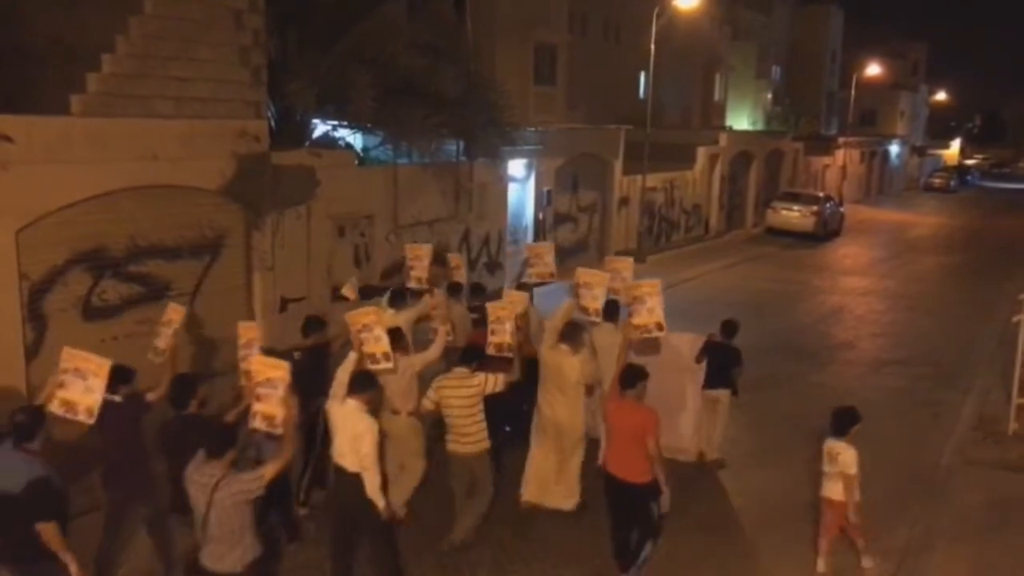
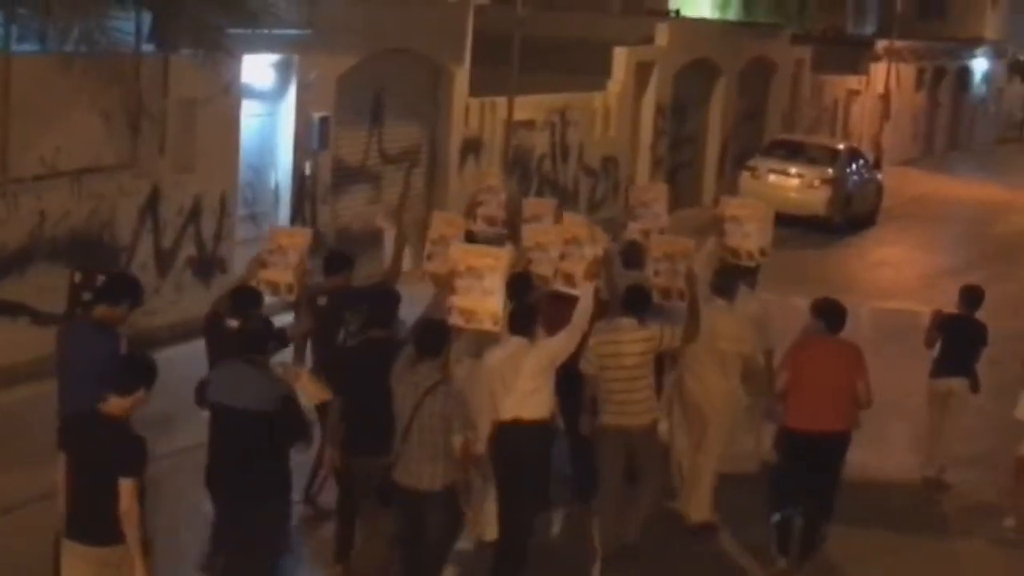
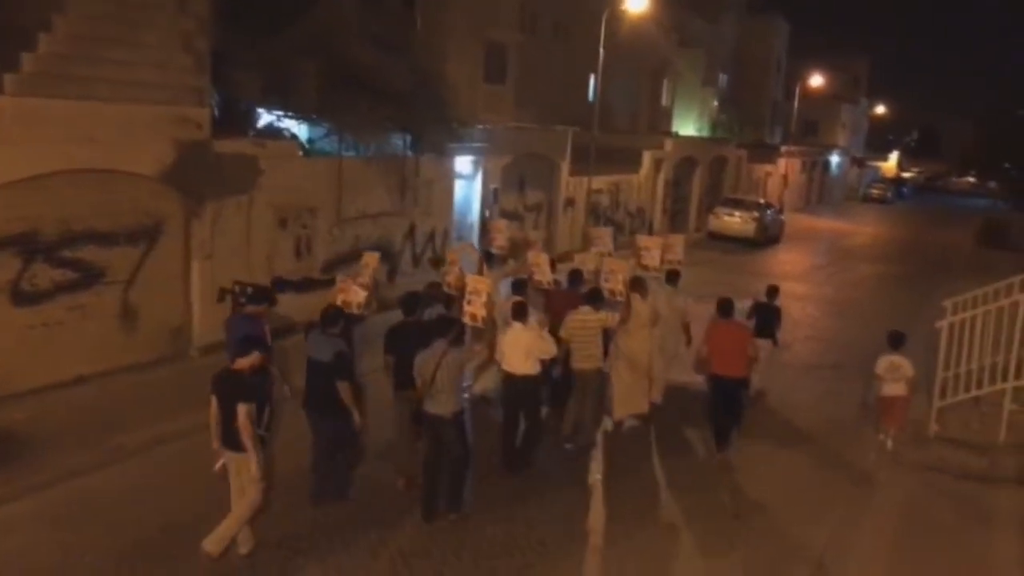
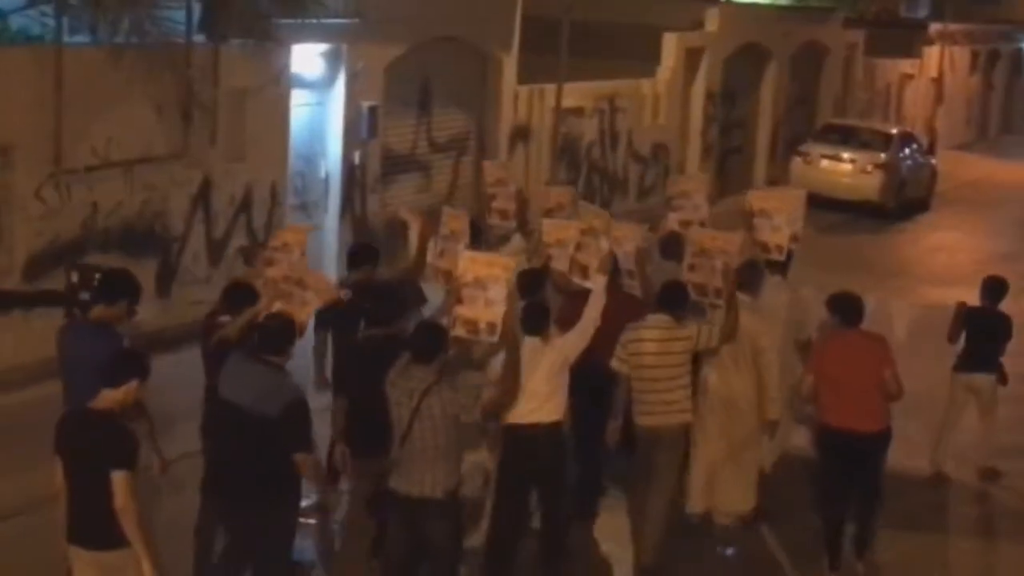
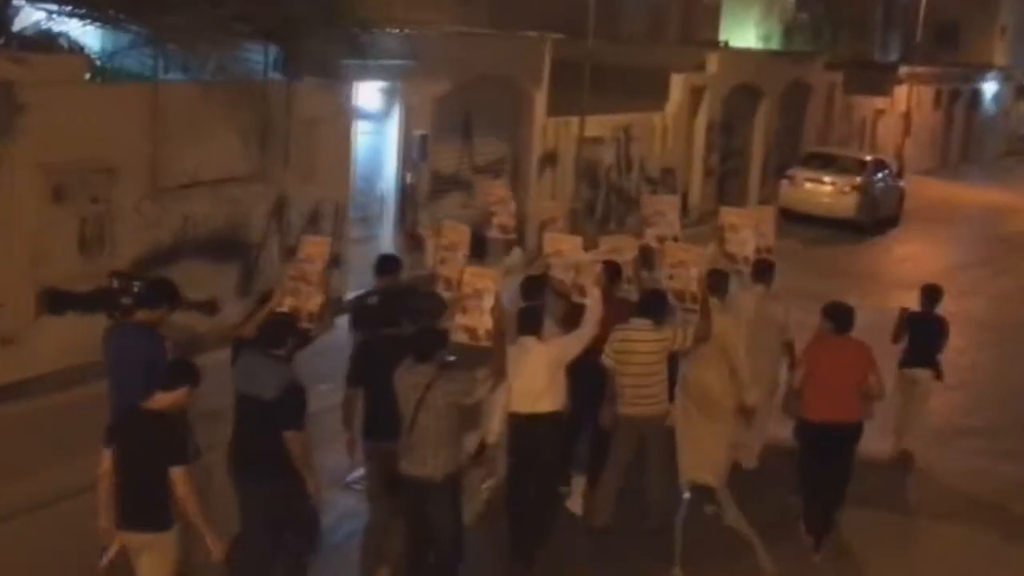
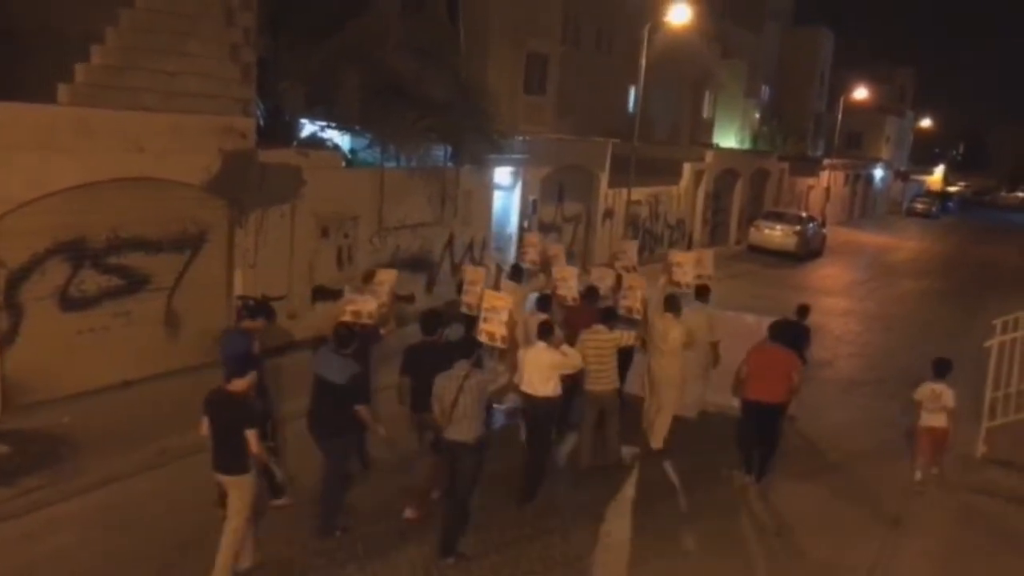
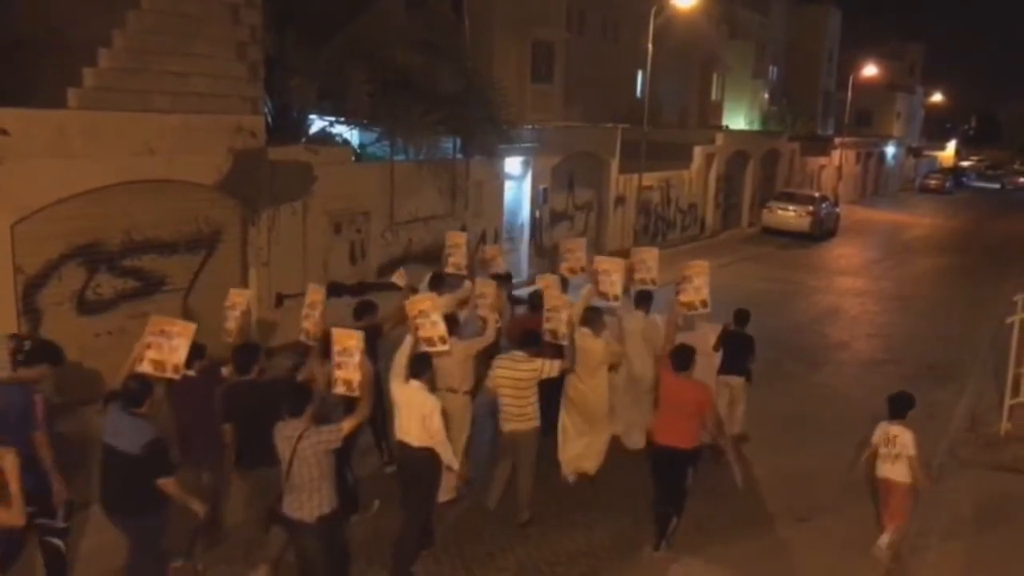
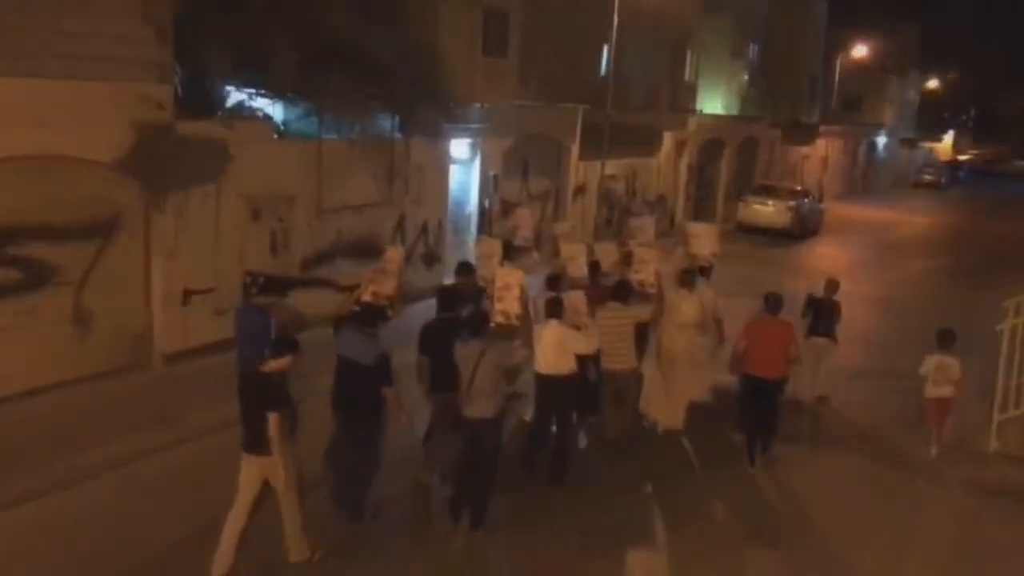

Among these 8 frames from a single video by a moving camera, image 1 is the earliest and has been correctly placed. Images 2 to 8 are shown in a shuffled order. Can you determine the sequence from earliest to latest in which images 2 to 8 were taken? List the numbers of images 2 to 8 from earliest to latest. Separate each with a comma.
7, 6, 3, 8, 5, 4, 2
